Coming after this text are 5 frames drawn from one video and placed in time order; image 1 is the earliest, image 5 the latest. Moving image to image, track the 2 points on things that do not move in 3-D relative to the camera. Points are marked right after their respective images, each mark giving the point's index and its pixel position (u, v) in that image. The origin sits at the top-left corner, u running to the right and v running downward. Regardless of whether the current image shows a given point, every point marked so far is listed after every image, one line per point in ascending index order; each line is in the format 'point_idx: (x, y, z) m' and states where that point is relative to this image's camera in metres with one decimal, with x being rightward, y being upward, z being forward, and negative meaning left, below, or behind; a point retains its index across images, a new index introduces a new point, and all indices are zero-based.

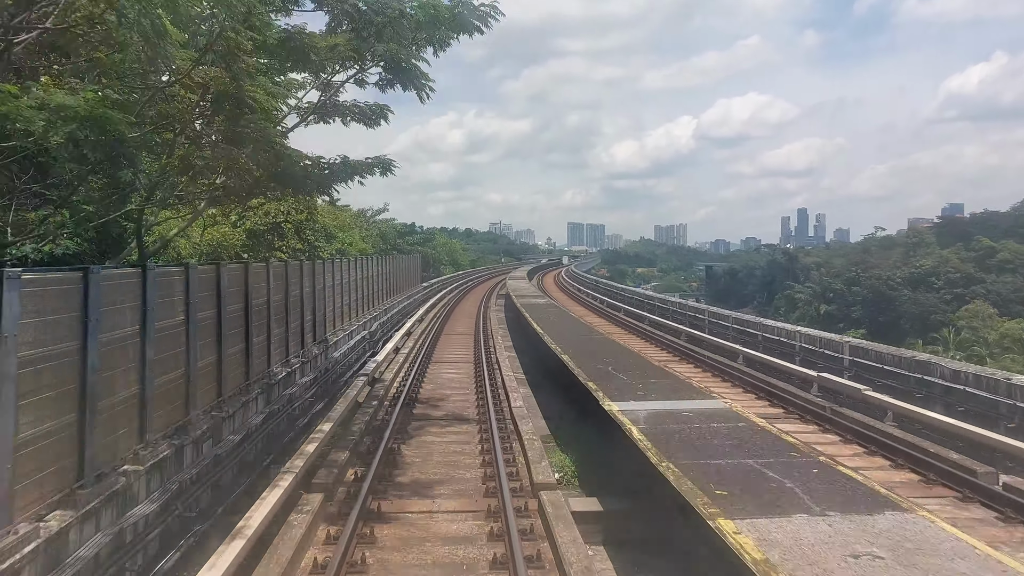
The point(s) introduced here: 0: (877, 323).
0: (+8.4, -0.8, +16.0) m
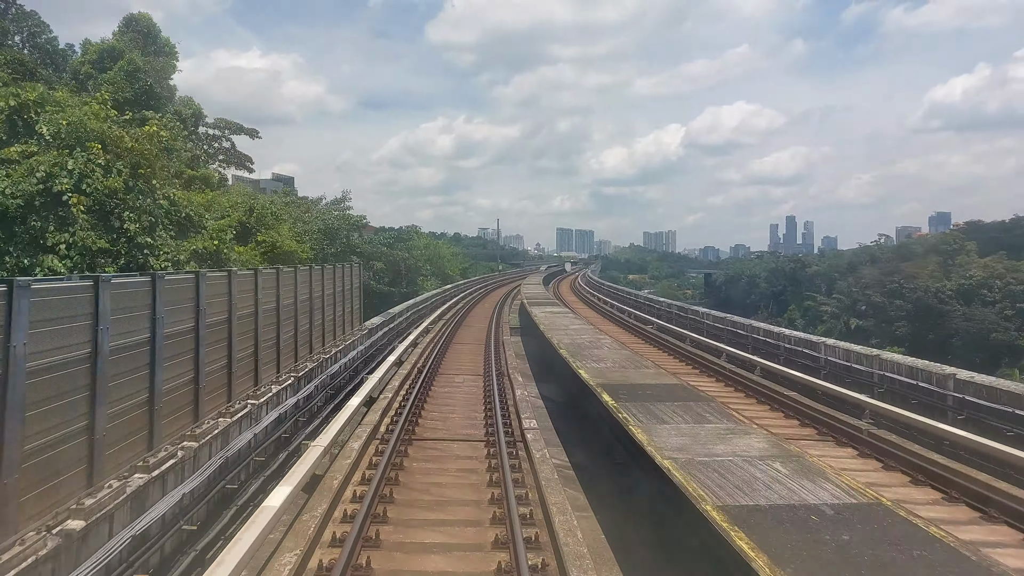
0: (+8.3, -1.1, +14.0) m
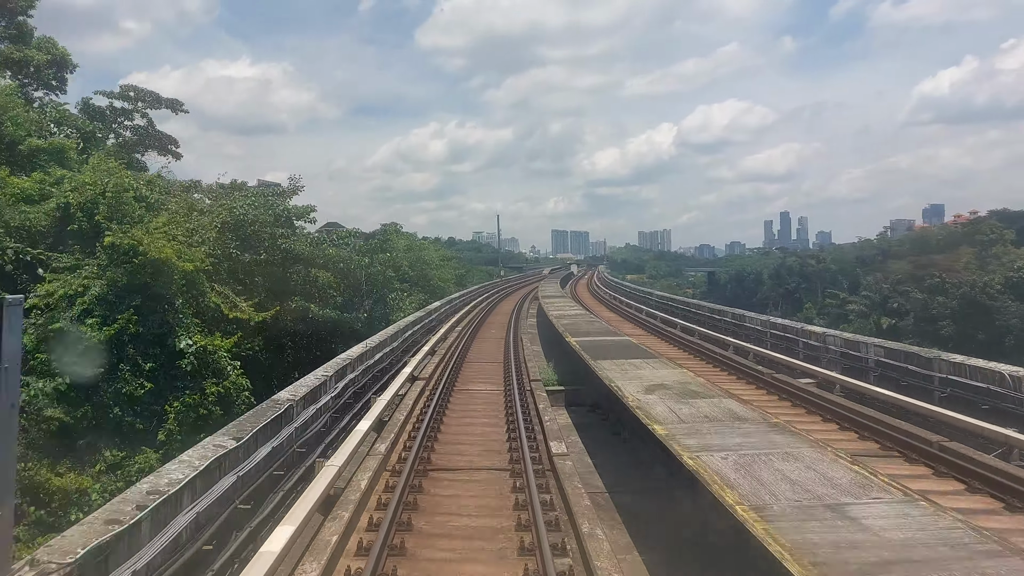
0: (+8.4, -1.0, +12.6) m
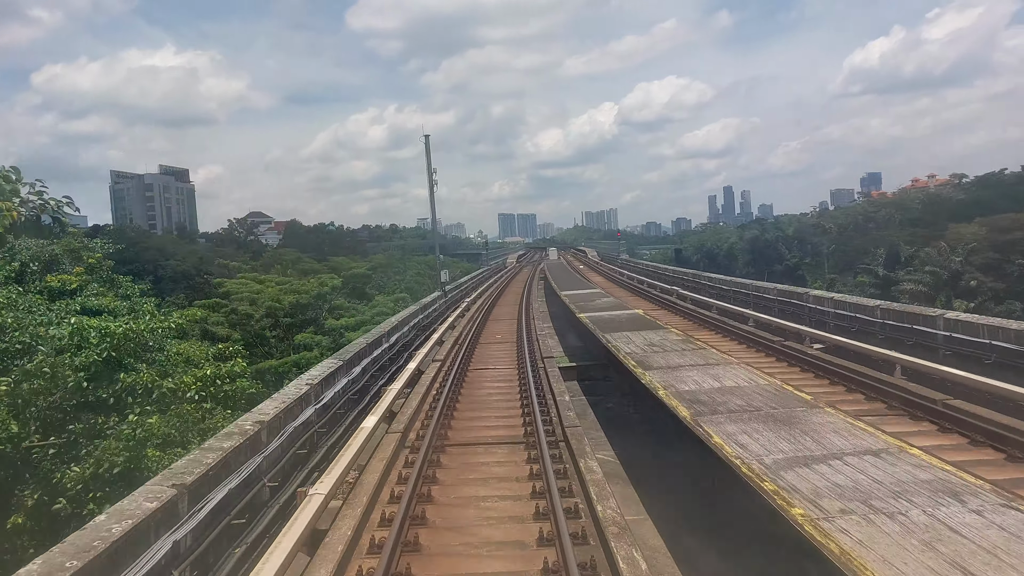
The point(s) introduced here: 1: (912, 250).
0: (+7.9, -0.6, +8.7) m
1: (+8.5, +0.8, +15.3) m
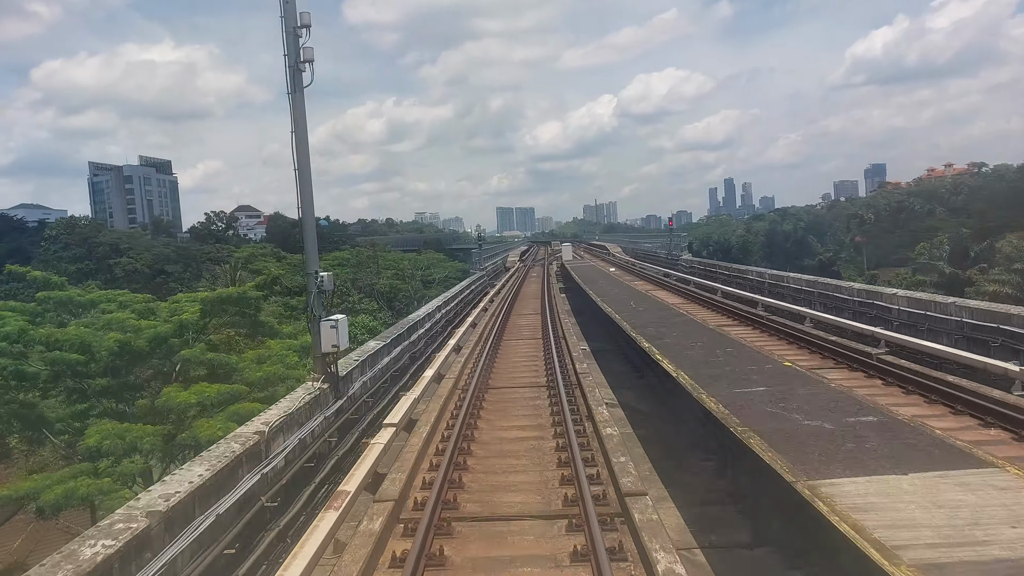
0: (+7.9, -0.6, +6.6) m
1: (+8.6, +0.8, +13.1) m
